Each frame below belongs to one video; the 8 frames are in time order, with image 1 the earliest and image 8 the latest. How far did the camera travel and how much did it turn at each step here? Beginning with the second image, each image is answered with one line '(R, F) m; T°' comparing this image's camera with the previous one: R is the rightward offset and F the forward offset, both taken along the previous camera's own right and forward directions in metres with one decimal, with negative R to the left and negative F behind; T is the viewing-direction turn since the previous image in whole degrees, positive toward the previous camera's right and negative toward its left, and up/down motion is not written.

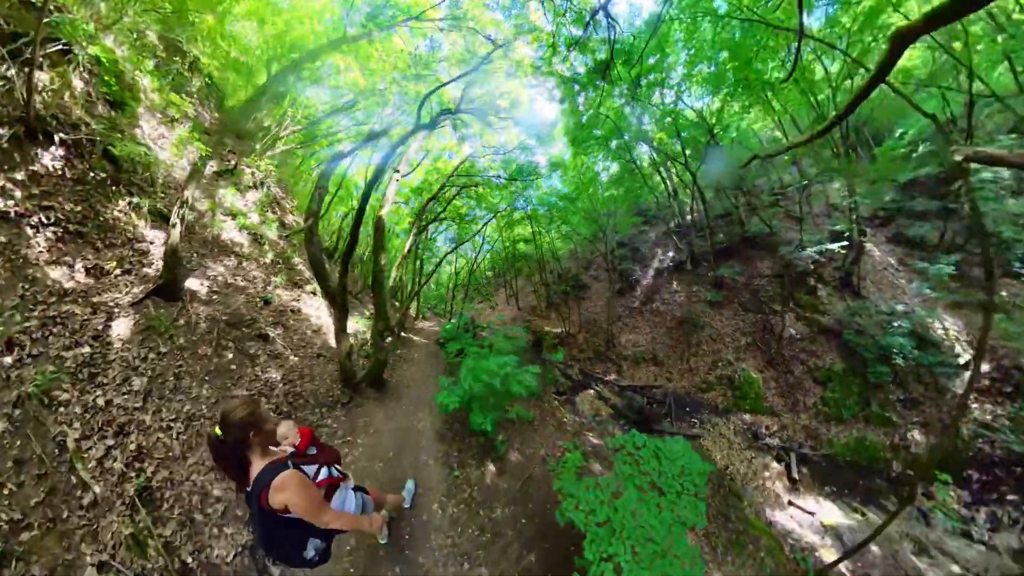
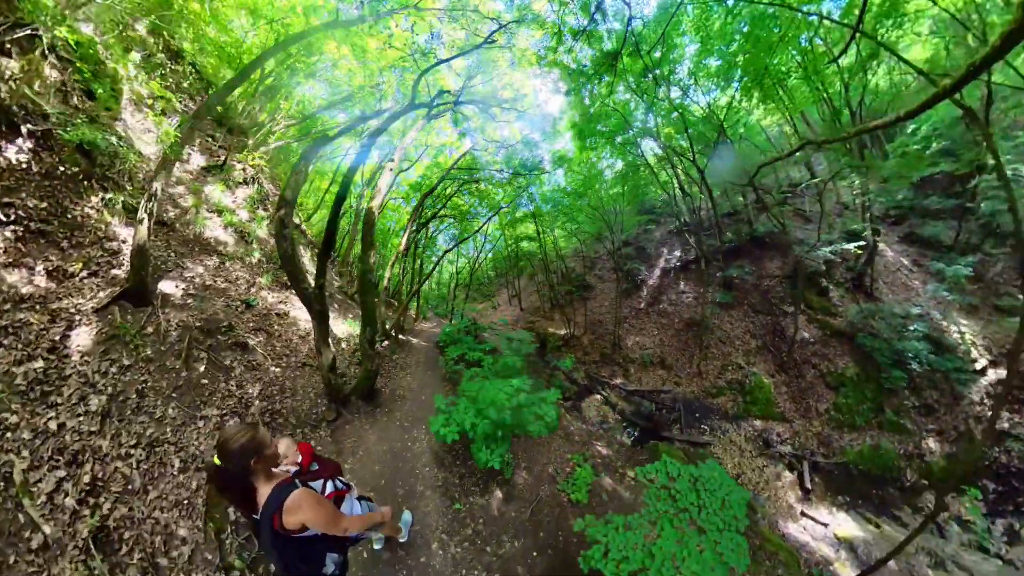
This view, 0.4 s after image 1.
(-0.1, +0.3) m; 0°
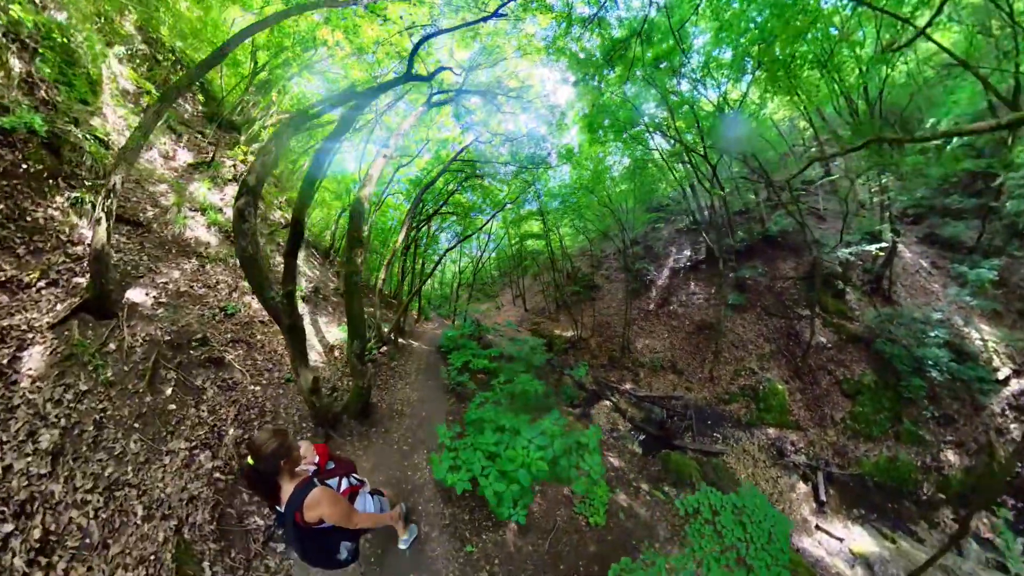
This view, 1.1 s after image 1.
(-0.2, +0.3) m; -1°
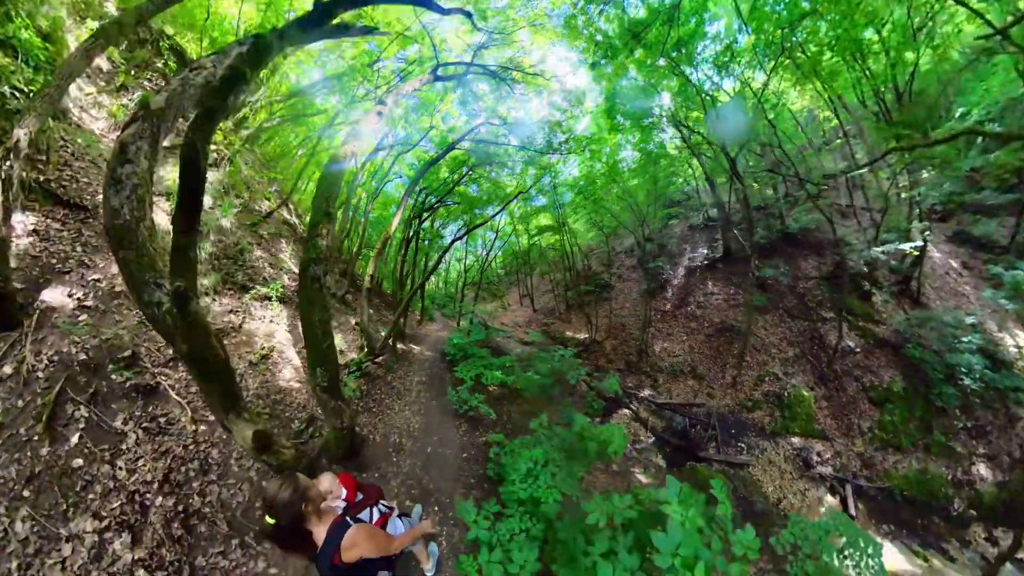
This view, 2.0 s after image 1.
(-0.3, +0.6) m; -1°
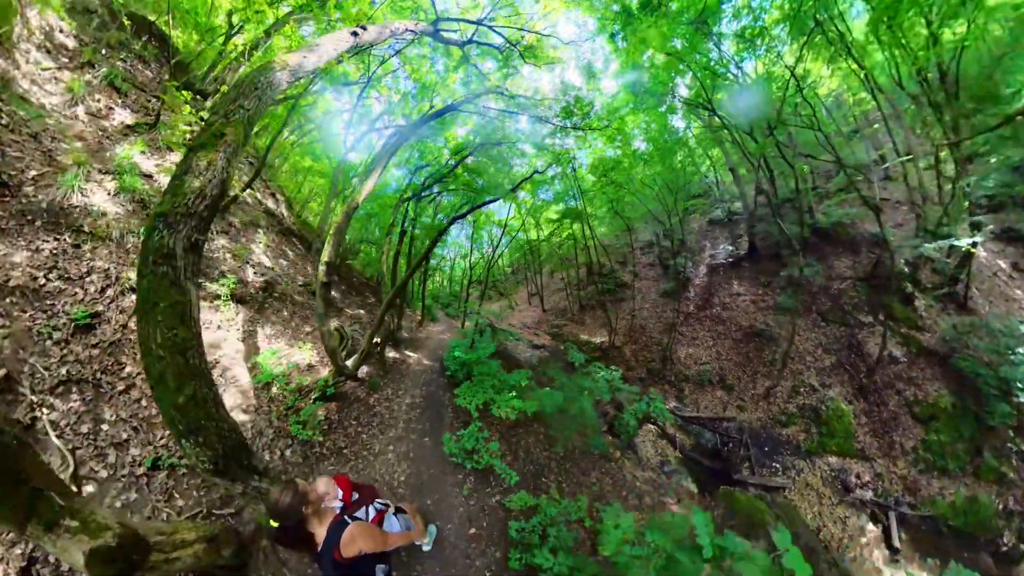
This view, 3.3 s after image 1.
(-0.2, +0.7) m; -1°
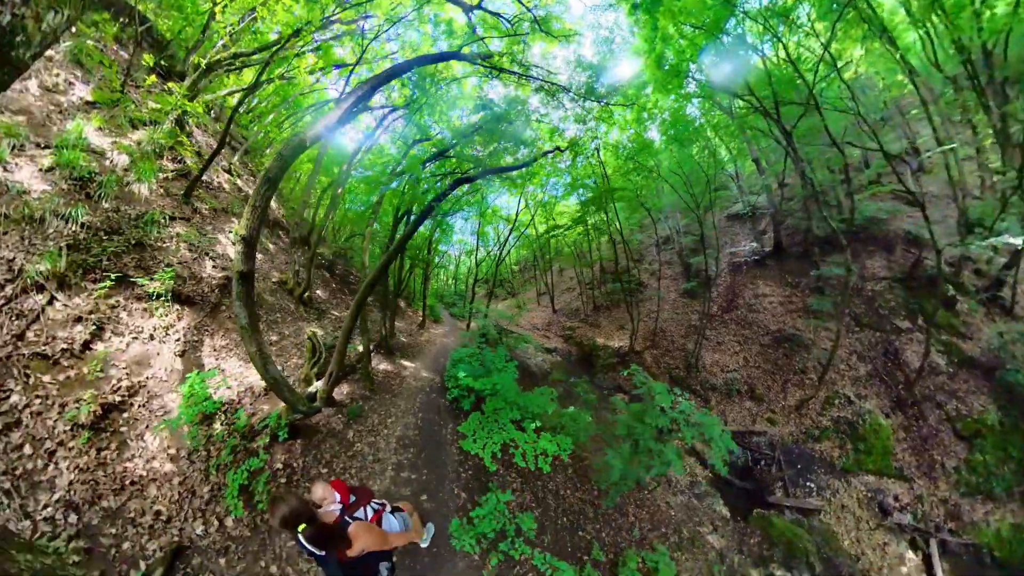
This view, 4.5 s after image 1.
(-0.2, +0.6) m; -1°
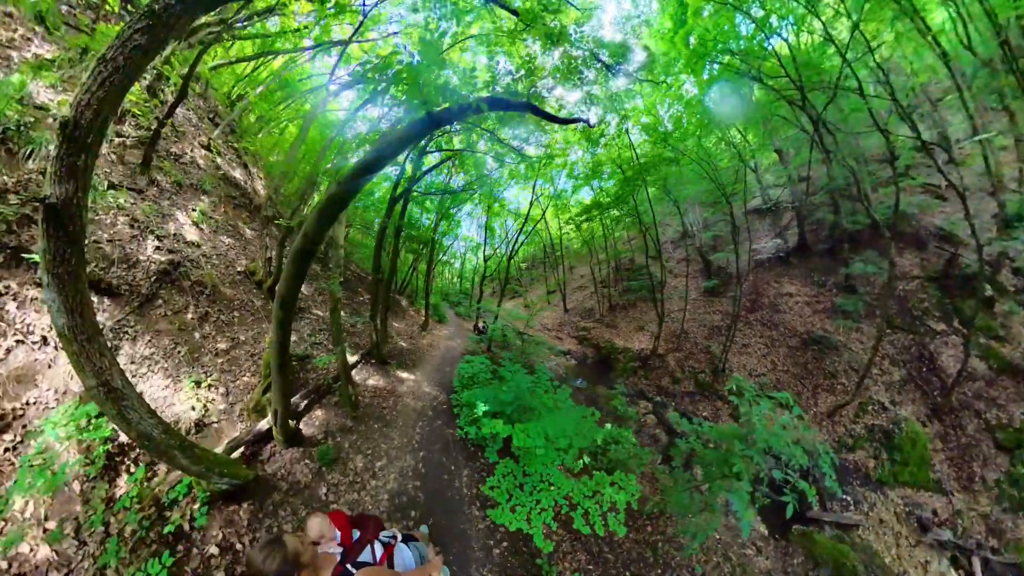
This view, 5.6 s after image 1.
(-0.3, +0.5) m; -1°
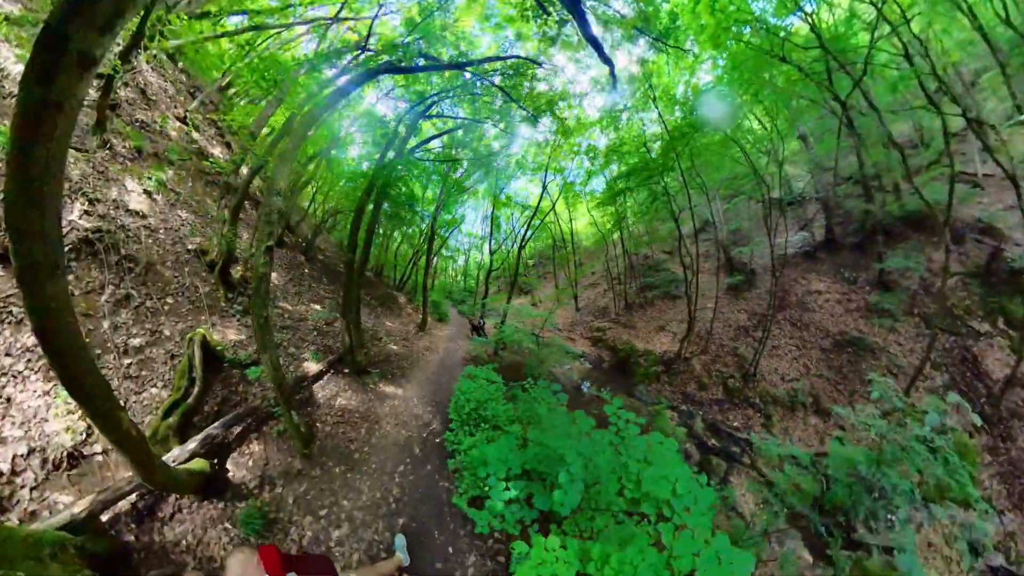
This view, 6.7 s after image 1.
(-0.2, +0.5) m; -1°
